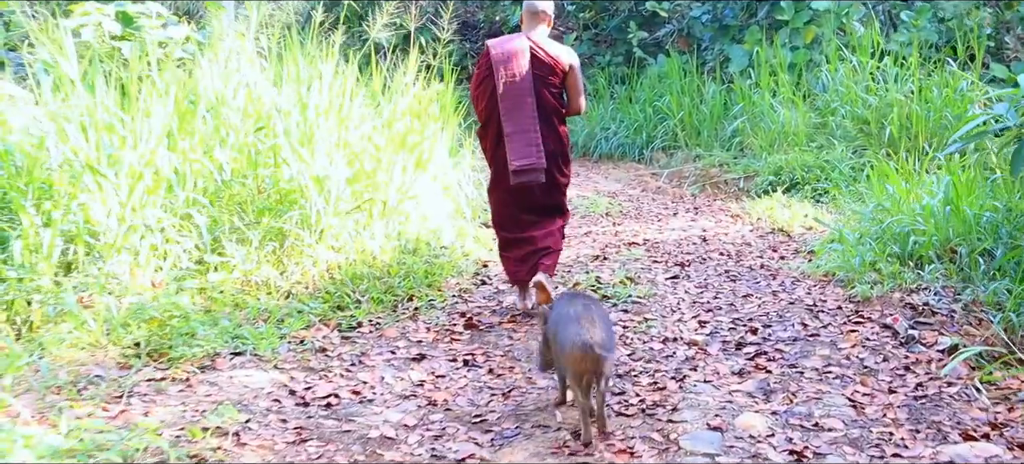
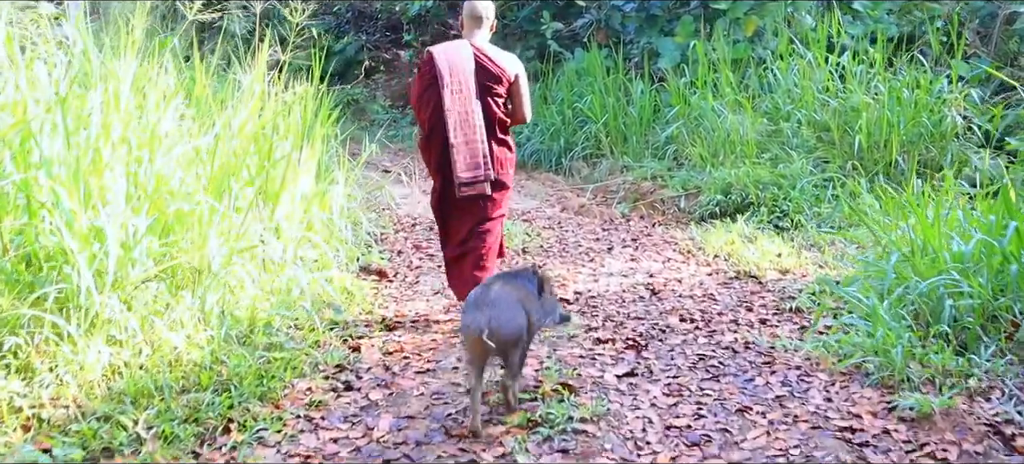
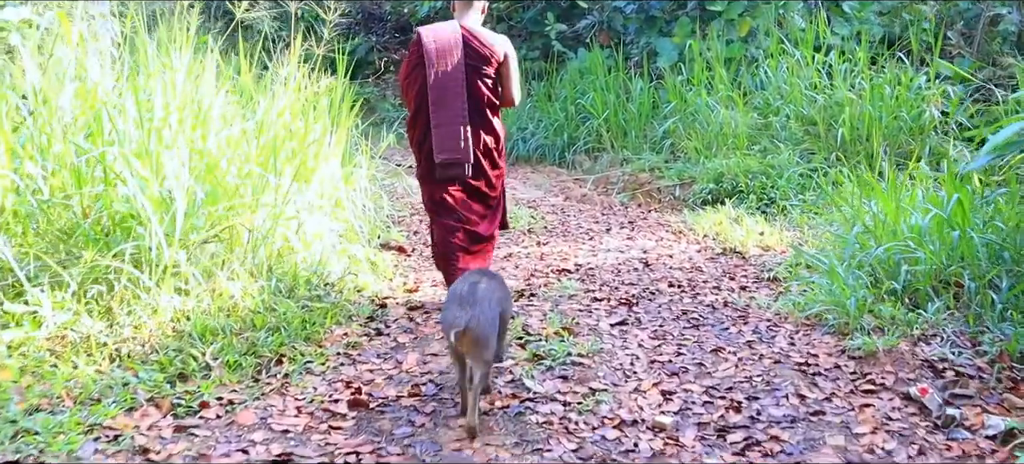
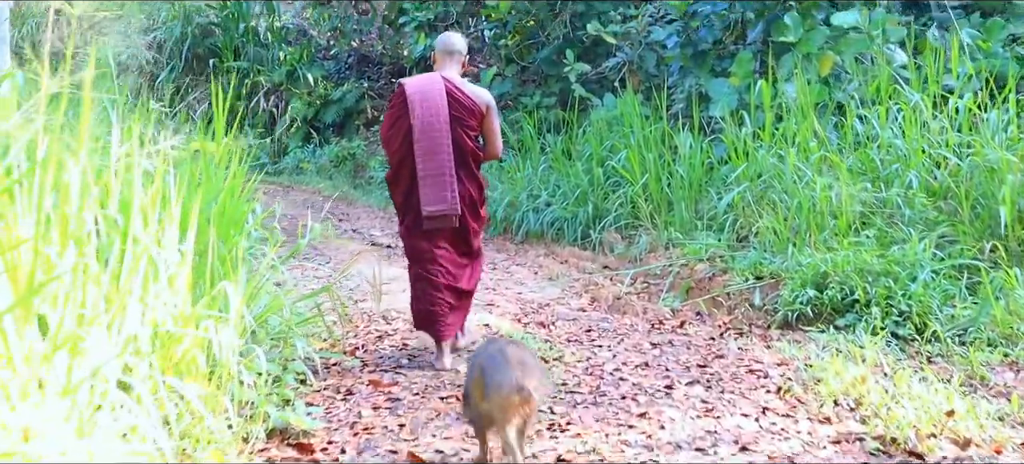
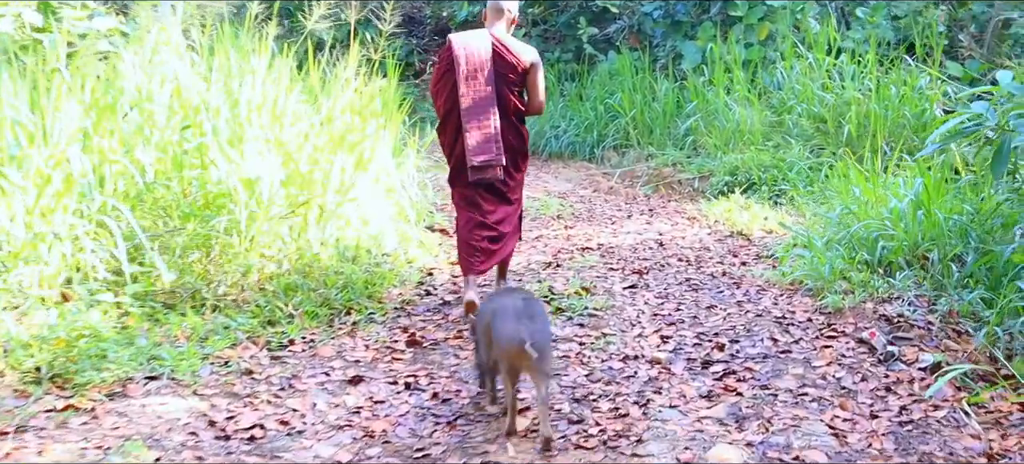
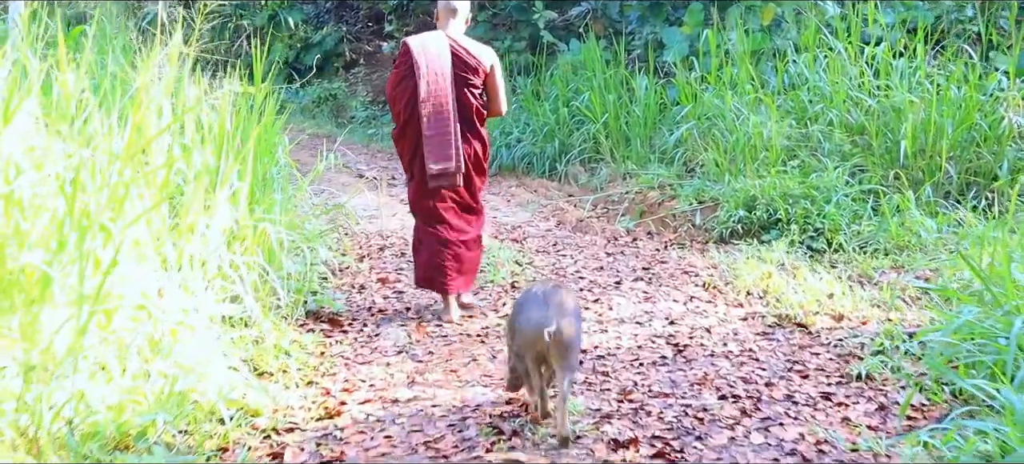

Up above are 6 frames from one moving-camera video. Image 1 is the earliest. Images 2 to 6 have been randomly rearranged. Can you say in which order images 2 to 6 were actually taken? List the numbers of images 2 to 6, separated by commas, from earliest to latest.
5, 3, 2, 6, 4
